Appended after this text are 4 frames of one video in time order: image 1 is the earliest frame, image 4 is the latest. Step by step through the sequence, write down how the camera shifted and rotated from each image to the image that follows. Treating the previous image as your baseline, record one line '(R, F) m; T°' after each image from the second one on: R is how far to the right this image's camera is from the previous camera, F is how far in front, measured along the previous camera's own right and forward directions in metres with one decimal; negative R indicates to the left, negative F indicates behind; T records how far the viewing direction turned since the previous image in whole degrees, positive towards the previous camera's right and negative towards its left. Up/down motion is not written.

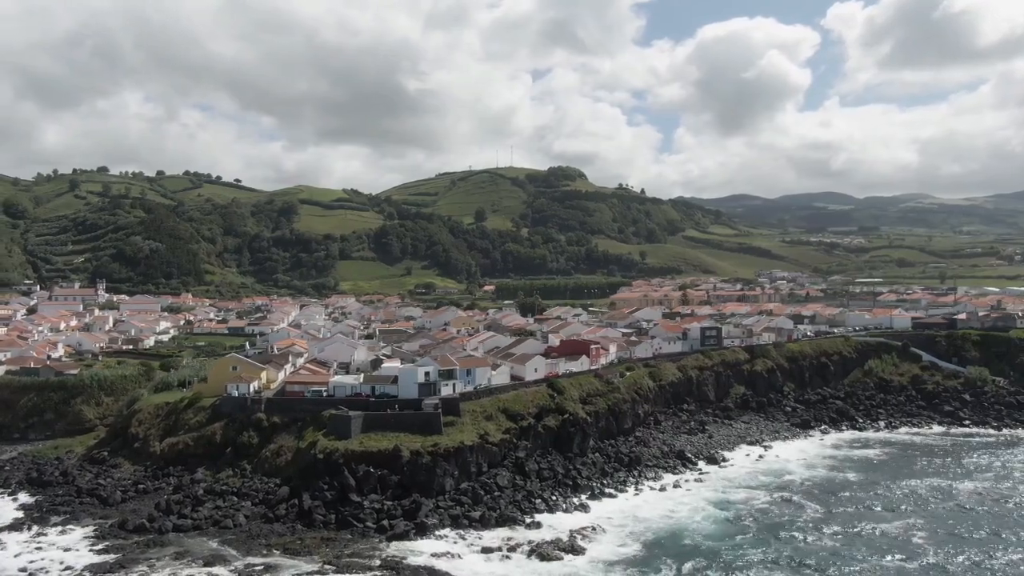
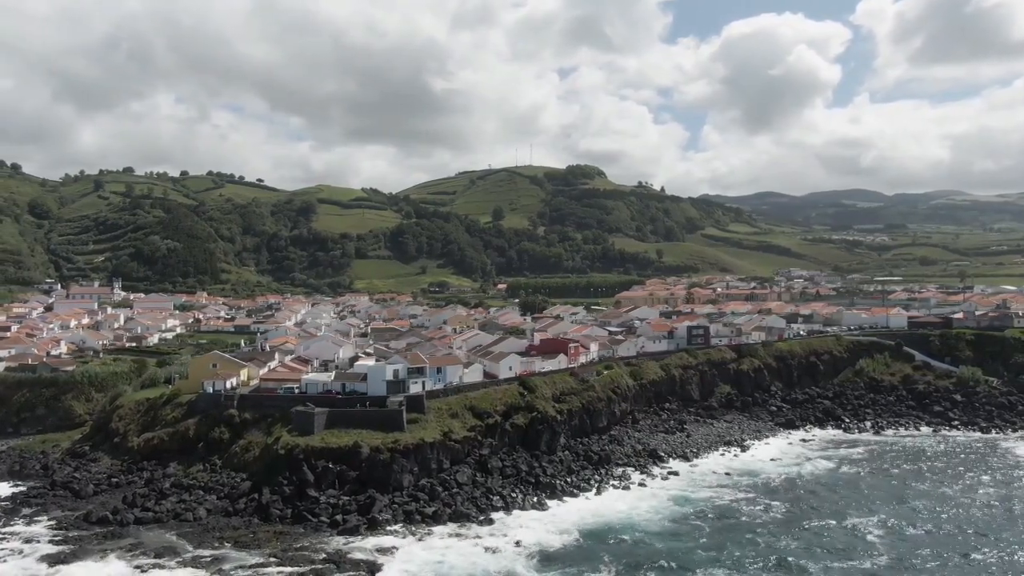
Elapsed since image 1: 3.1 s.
(+3.3, -0.3) m; -2°
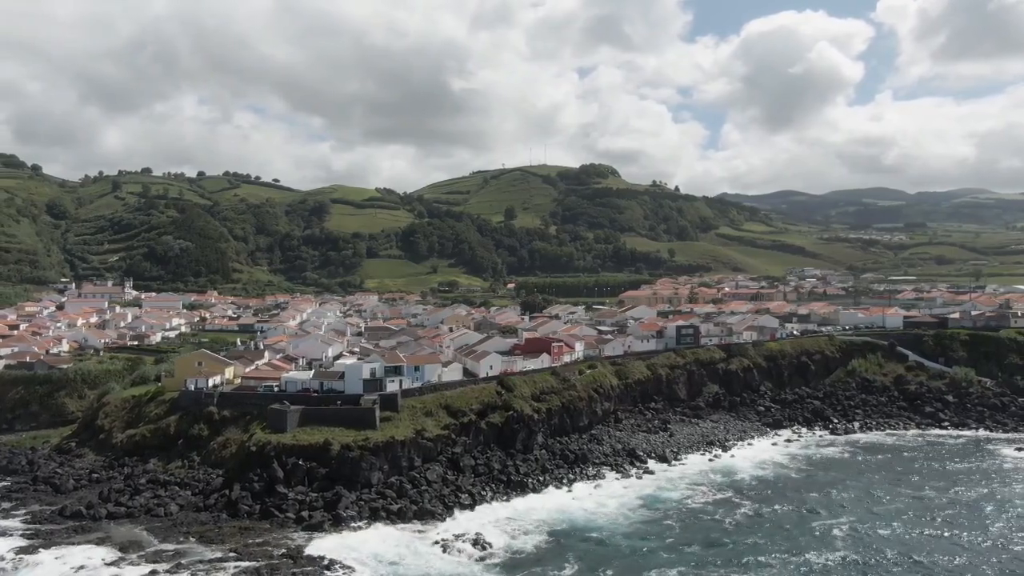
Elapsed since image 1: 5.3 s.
(+2.5, -0.2) m; -1°
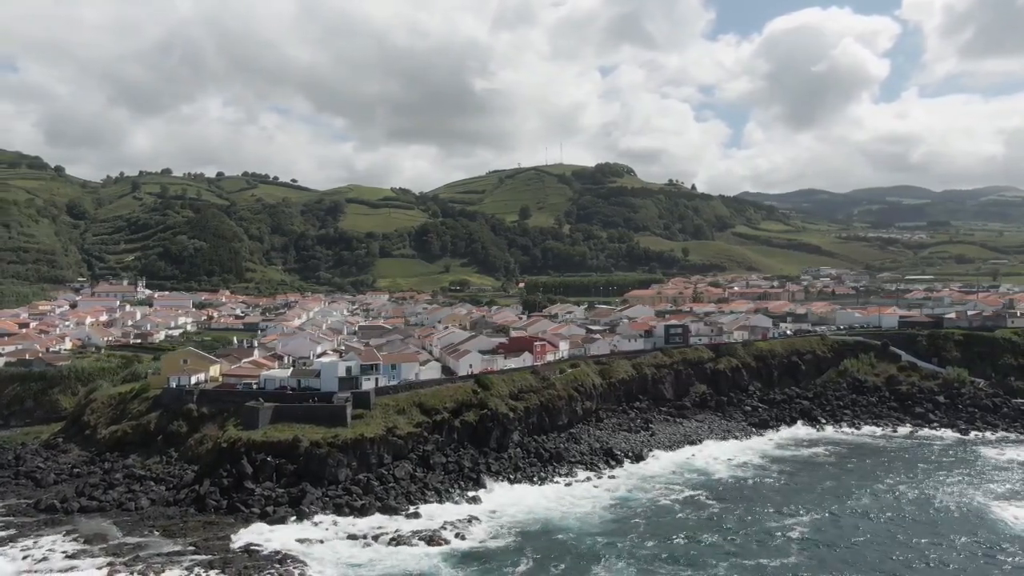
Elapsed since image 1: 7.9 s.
(+2.7, -0.2) m; -2°
